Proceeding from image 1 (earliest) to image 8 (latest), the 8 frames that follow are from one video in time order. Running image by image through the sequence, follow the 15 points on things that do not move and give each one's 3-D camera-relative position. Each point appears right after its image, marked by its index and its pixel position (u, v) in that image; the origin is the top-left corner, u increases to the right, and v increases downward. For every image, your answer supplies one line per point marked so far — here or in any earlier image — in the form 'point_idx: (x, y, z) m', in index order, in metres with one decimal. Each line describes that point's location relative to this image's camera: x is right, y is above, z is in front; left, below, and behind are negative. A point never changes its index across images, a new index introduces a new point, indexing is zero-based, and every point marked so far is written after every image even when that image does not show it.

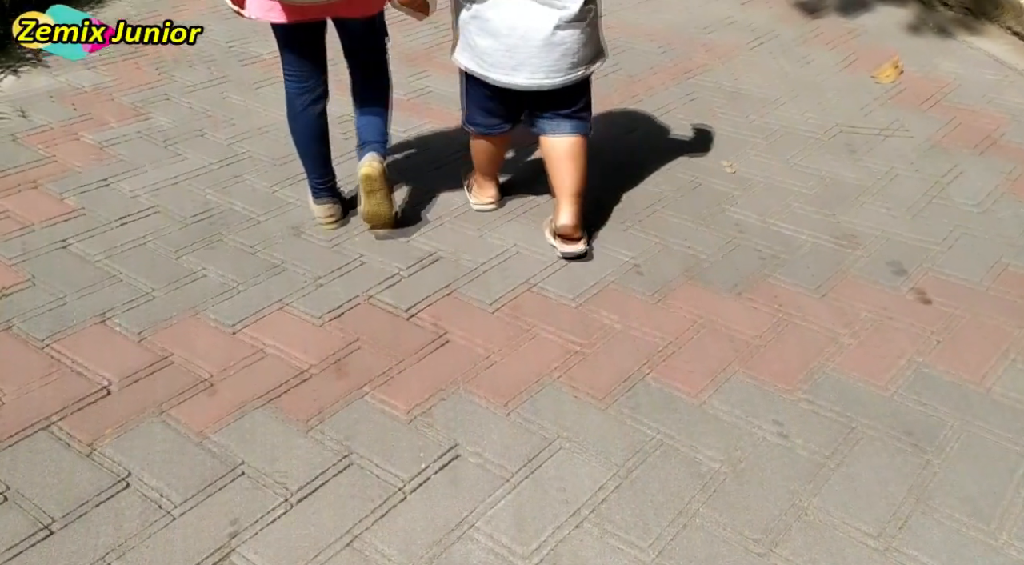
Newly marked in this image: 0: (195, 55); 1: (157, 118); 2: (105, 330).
0: (-1.7, +1.2, +6.2) m
1: (-1.5, +0.7, +5.0) m
2: (-1.0, -0.1, +3.0) m
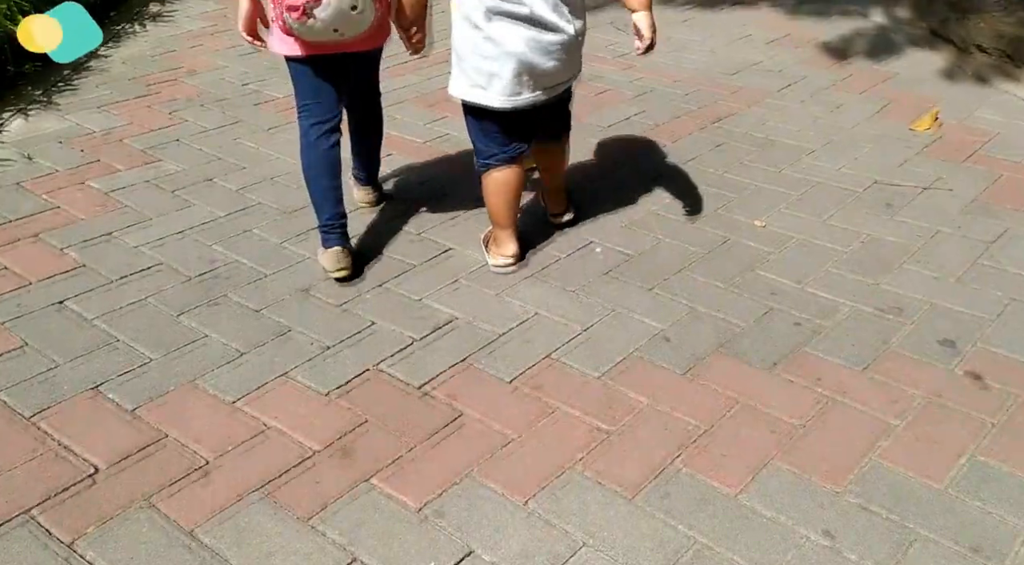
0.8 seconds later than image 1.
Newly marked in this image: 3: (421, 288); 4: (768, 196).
0: (-1.6, +1.0, +6.1) m
1: (-1.4, +0.5, +4.8) m
2: (-1.0, -0.3, +2.8) m
3: (-0.3, 0.0, +3.5) m
4: (+0.9, +0.3, +4.1) m
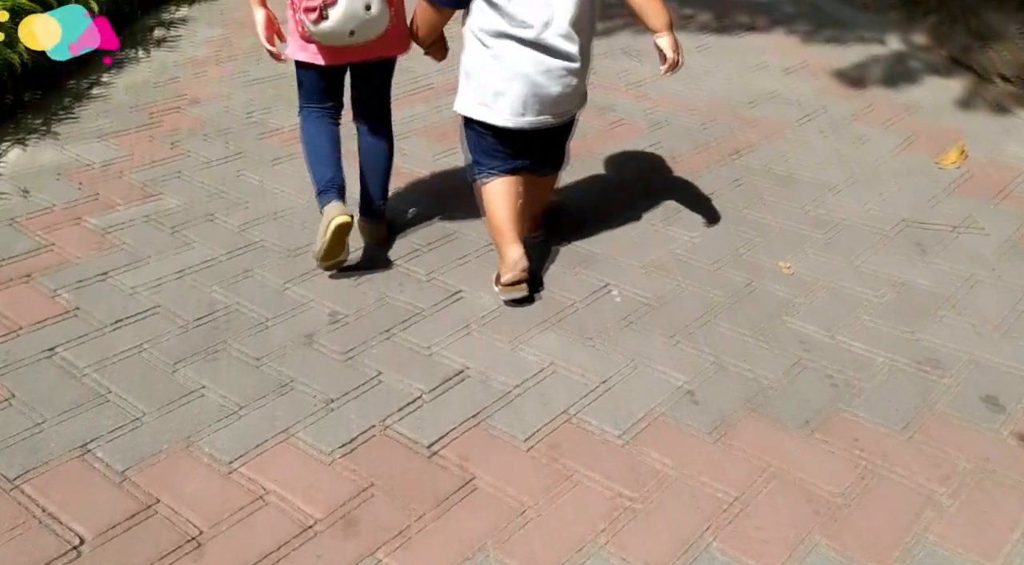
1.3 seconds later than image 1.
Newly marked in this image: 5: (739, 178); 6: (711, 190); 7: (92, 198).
0: (-1.5, +0.8, +5.9) m
1: (-1.4, +0.3, +4.7) m
2: (-1.0, -0.4, +2.6) m
3: (-0.2, -0.1, +3.3) m
4: (+0.9, +0.2, +3.9) m
5: (+0.9, +0.4, +4.6) m
6: (+0.8, +0.4, +4.5) m
7: (-1.7, +0.3, +4.7) m
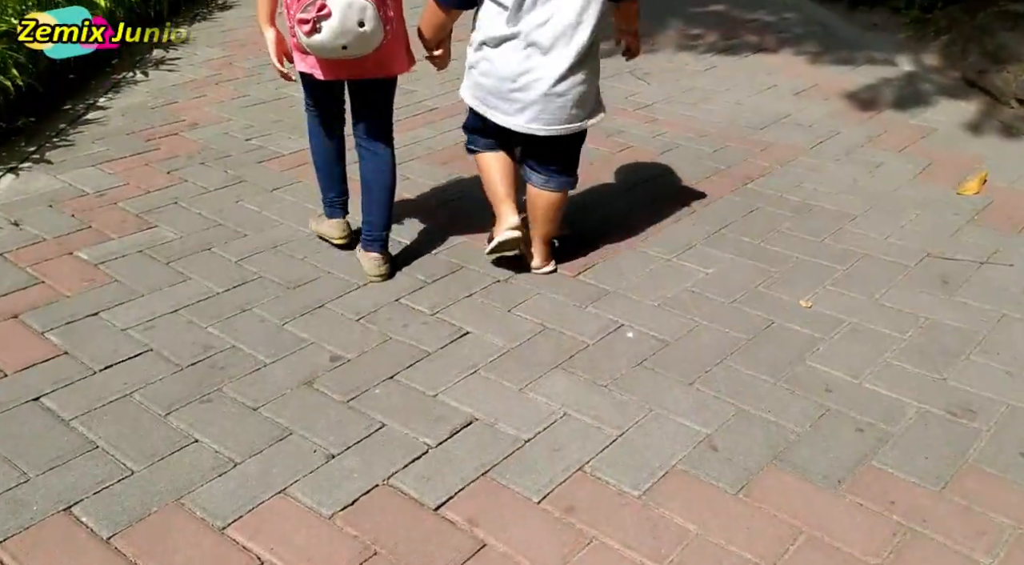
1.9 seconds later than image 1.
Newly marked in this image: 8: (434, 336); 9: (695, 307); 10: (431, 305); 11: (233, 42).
0: (-1.5, +0.6, +5.8) m
1: (-1.4, +0.2, +4.5) m
2: (-0.9, -0.5, +2.5) m
3: (-0.2, -0.3, +3.1) m
4: (+1.0, 0.0, +3.8) m
5: (+0.9, +0.3, +4.5) m
6: (+0.8, +0.2, +4.4) m
7: (-1.6, +0.2, +4.5) m
8: (-0.2, -0.2, +3.4) m
9: (+0.6, -0.1, +3.5) m
10: (-0.3, -0.1, +3.7) m
11: (-2.1, +1.8, +8.8) m
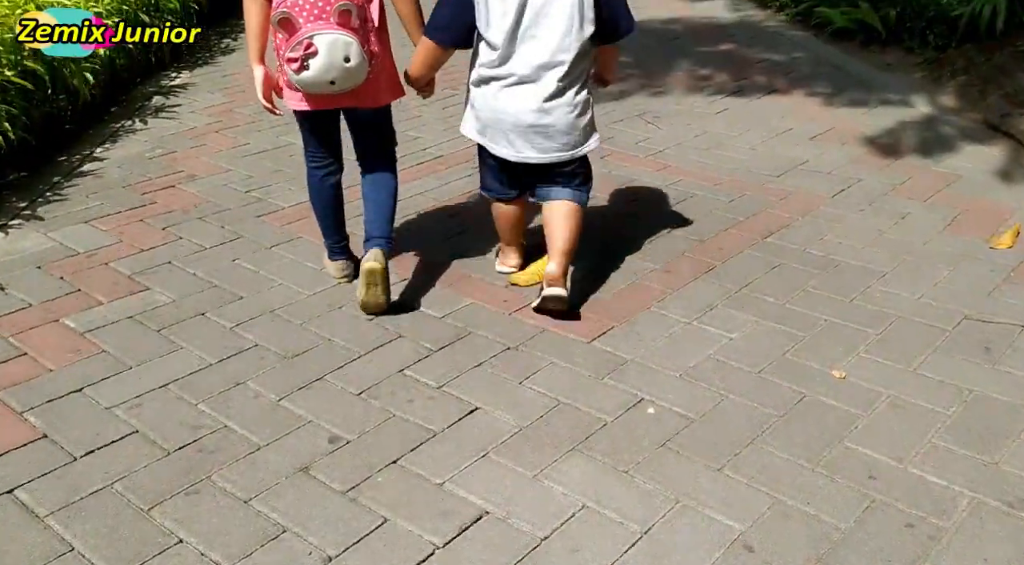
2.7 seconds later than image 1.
0: (-1.5, +0.4, +5.6) m
1: (-1.3, 0.0, +4.3) m
2: (-0.9, -0.7, +2.2) m
3: (-0.2, -0.4, +2.9) m
4: (+1.0, -0.2, +3.6) m
5: (+1.0, +0.1, +4.3) m
6: (+0.8, 0.0, +4.1) m
7: (-1.6, 0.0, +4.3) m
8: (-0.2, -0.4, +3.2) m
9: (+0.6, -0.3, +3.3) m
10: (-0.2, -0.3, +3.4) m
11: (-2.0, +1.4, +8.6) m
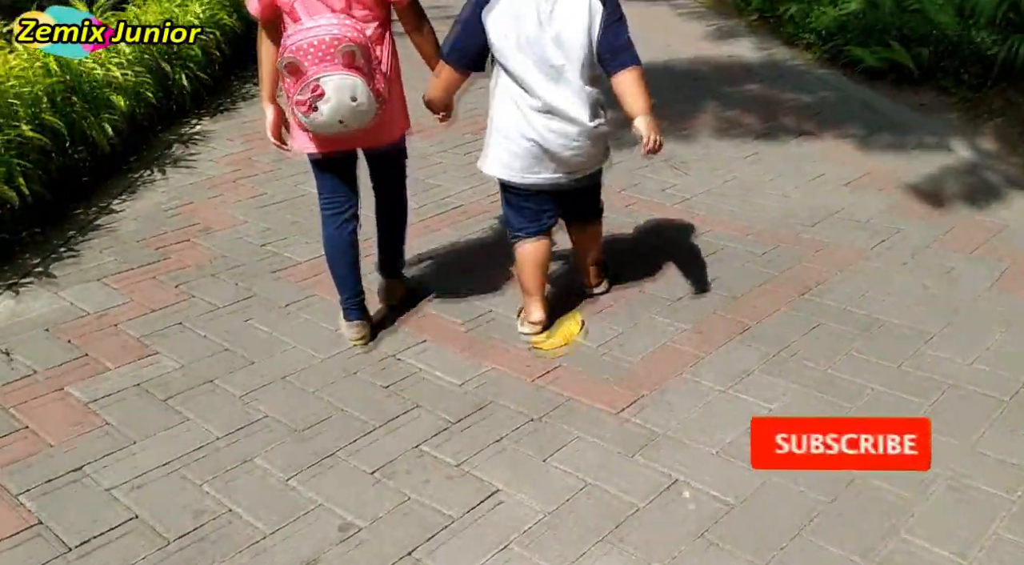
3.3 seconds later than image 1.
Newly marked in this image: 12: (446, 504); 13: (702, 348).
0: (-1.3, +0.1, +5.4) m
1: (-1.2, -0.3, +4.1) m
2: (-0.9, -0.9, +2.0) m
3: (-0.1, -0.6, +2.7) m
4: (+1.1, -0.3, +3.3) m
5: (+1.0, -0.1, +4.0) m
6: (+0.9, -0.2, +3.9) m
7: (-1.5, -0.3, +4.1) m
8: (-0.1, -0.5, +3.0) m
9: (+0.6, -0.5, +3.1) m
10: (-0.2, -0.5, +3.2) m
11: (-1.9, +1.1, +8.5) m
12: (-0.2, -0.6, +2.9) m
13: (+0.7, -0.2, +4.1) m
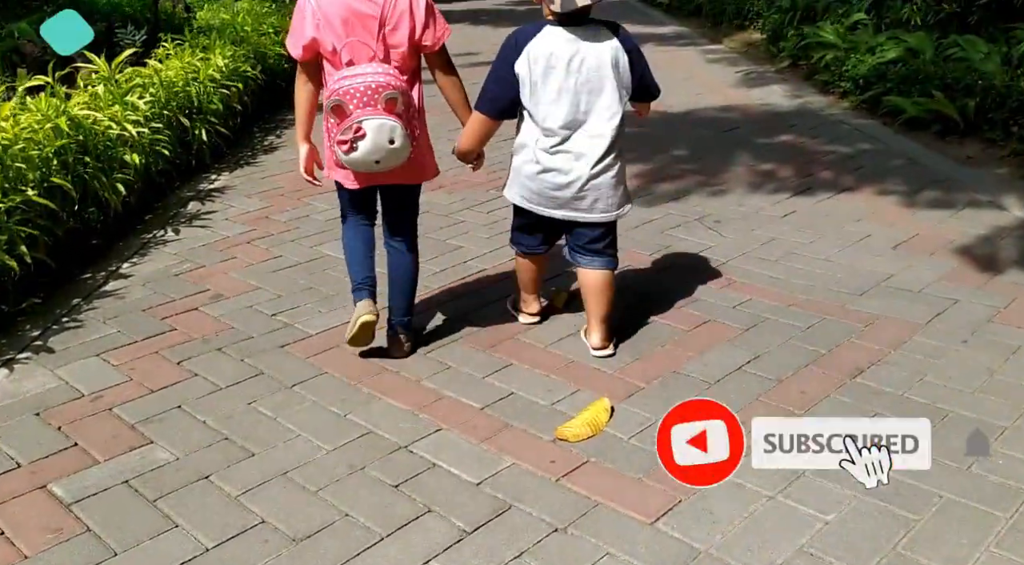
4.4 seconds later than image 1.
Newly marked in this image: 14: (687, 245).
0: (-1.2, -0.2, +5.1) m
1: (-1.2, -0.5, +3.8) m
2: (-0.8, -1.1, +1.7) m
3: (-0.1, -0.8, +2.3) m
4: (+1.1, -0.6, +2.9) m
5: (+1.1, -0.4, +3.7) m
6: (+1.0, -0.5, +3.5) m
7: (-1.4, -0.5, +3.8) m
8: (-0.1, -0.8, +2.6) m
9: (+0.7, -0.7, +2.7) m
10: (-0.1, -0.7, +2.9) m
11: (-1.7, +0.6, +8.2) m
12: (-0.1, -0.8, +2.6) m
13: (+0.7, -0.5, +3.7) m
14: (+0.9, +0.2, +6.2) m
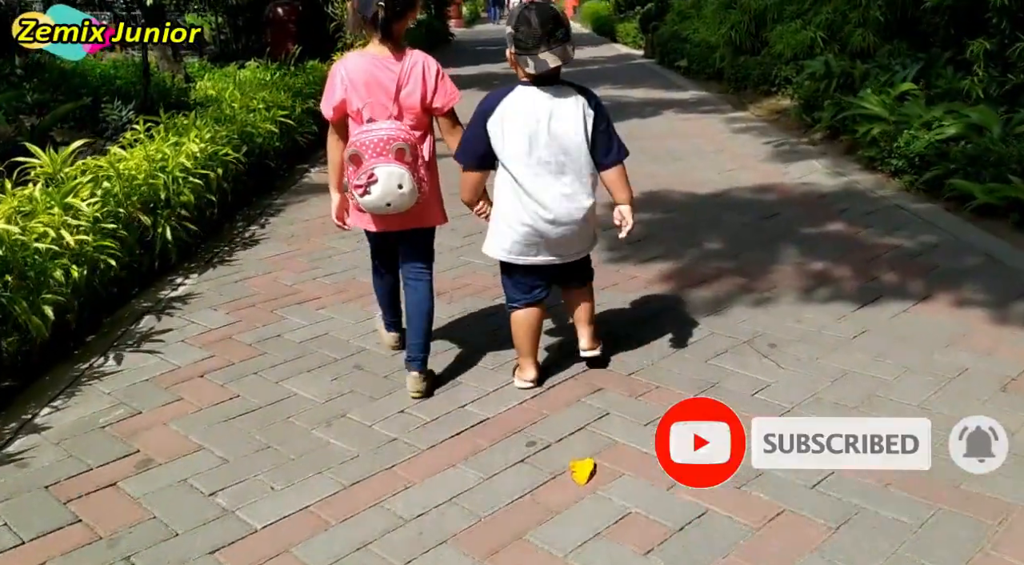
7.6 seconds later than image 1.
0: (-1.2, -0.8, +3.9) m
1: (-1.1, -1.1, +2.6) m
2: (-0.9, -1.5, +0.4) m
3: (-0.1, -1.3, +1.0) m
4: (+1.1, -1.1, +1.7) m
5: (+1.1, -0.9, +2.4) m
6: (+1.0, -1.0, +2.3) m
7: (-1.4, -1.1, +2.6) m
8: (-0.1, -1.2, +1.3) m
9: (+0.7, -1.1, +1.4) m
10: (-0.1, -1.2, +1.6) m
11: (-1.6, -0.1, +7.0) m
12: (-0.1, -1.2, +1.3) m
13: (+0.7, -1.0, +2.4) m
14: (+1.0, -0.4, +5.0) m
